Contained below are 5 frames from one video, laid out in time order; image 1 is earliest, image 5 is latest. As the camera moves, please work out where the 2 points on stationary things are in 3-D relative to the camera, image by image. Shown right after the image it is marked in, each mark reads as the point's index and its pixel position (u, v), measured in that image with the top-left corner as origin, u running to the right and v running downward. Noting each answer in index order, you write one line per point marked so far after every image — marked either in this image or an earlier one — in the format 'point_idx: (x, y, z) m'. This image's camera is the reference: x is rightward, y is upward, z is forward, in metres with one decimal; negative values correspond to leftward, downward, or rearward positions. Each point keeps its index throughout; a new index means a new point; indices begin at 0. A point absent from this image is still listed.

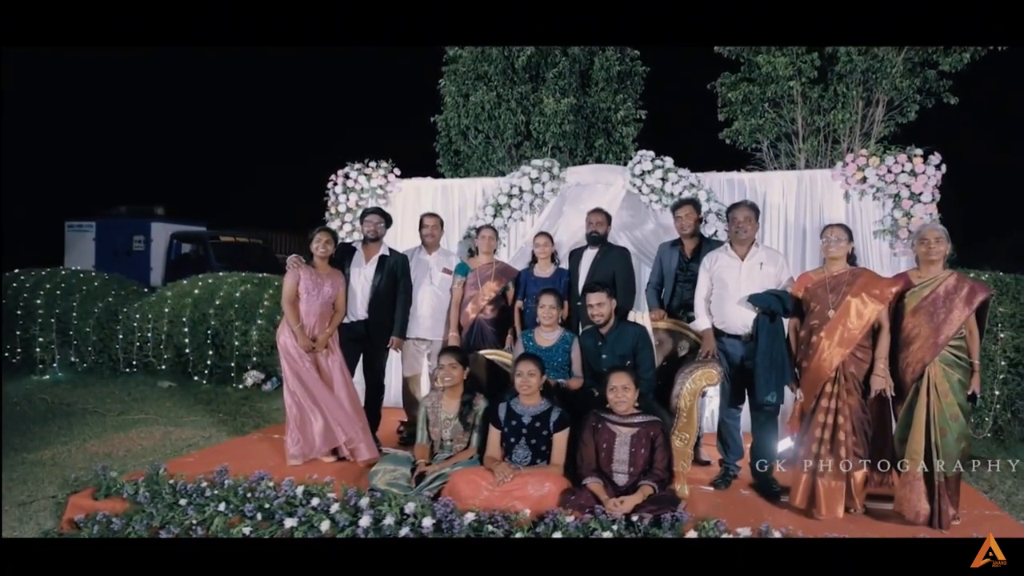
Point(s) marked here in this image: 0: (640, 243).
0: (+0.9, +0.3, +4.1) m
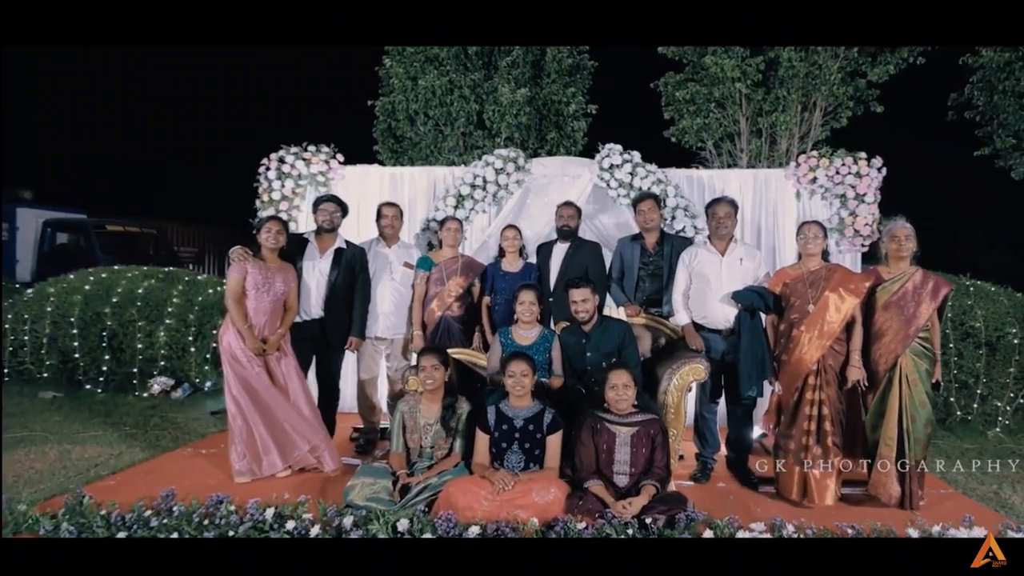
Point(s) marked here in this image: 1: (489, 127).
0: (+0.7, +0.4, +4.1) m
1: (-0.2, +1.5, +5.4) m
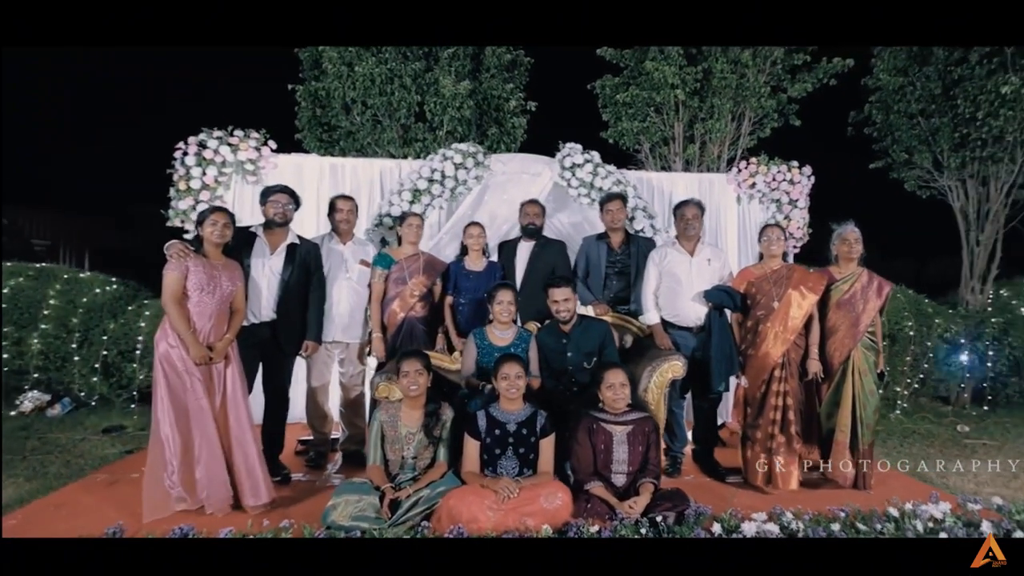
0: (+0.4, +0.4, +4.0) m
1: (-0.7, +1.5, +5.2) m
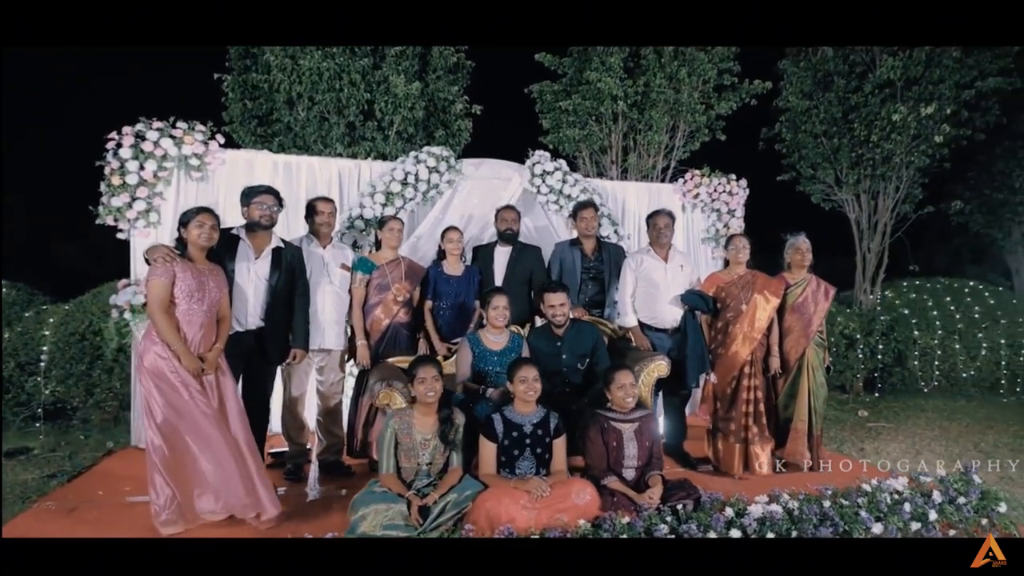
0: (+0.2, +0.3, +4.2) m
1: (-1.1, +1.5, +5.1) m
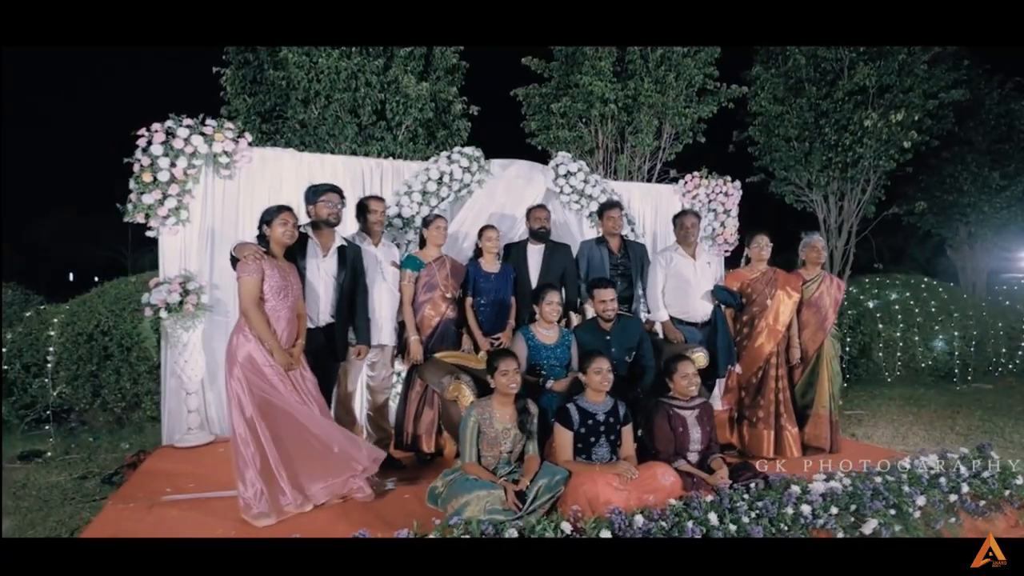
0: (+0.5, +0.4, +4.4) m
1: (-1.0, +1.5, +5.2) m
